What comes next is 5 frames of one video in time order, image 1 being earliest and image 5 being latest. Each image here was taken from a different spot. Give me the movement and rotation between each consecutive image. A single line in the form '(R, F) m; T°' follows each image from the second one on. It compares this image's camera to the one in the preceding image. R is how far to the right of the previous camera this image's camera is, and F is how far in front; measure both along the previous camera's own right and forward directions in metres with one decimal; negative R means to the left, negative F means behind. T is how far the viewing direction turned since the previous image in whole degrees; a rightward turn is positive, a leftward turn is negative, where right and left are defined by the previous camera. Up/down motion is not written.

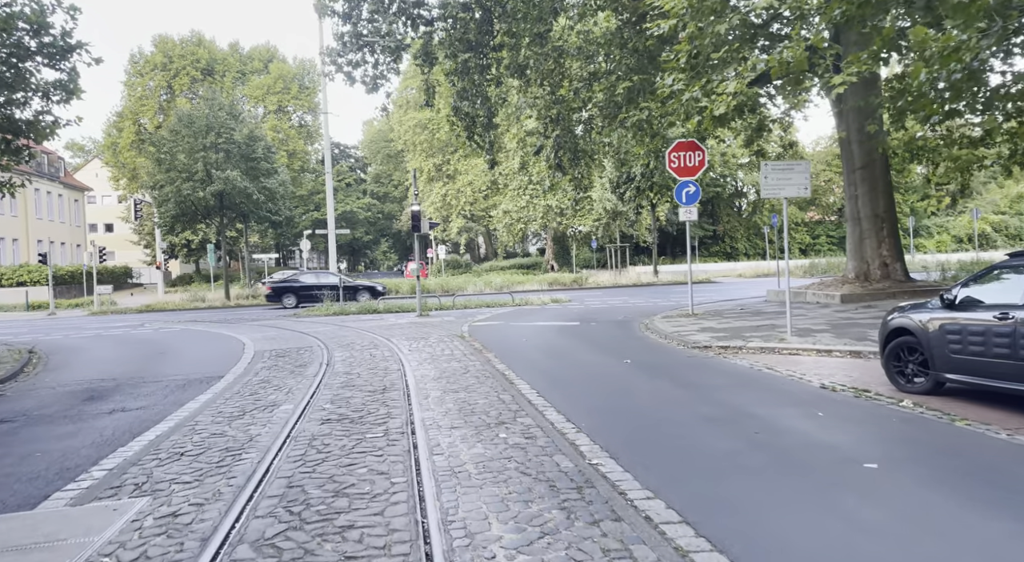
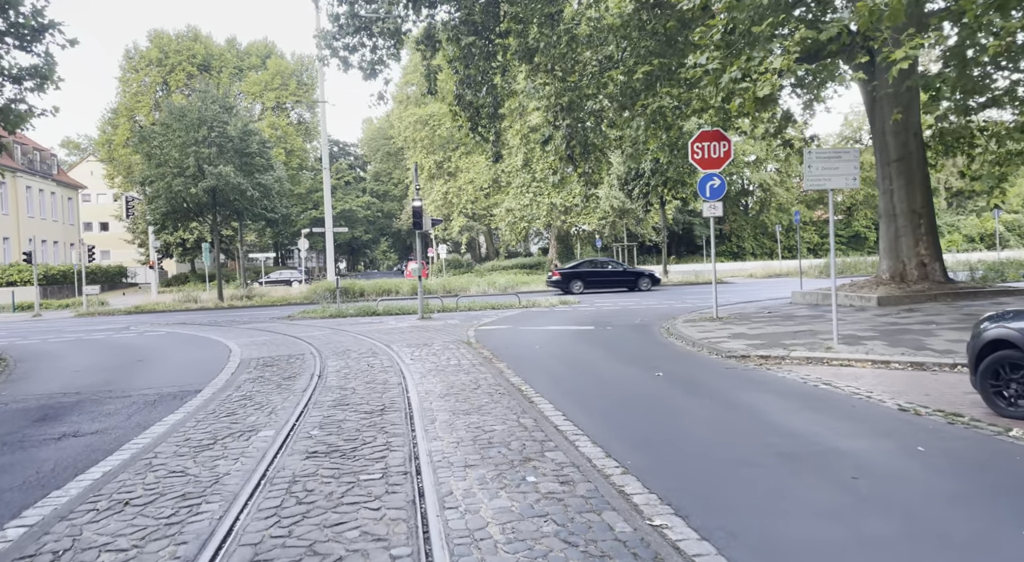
(-0.2, +1.3) m; 0°
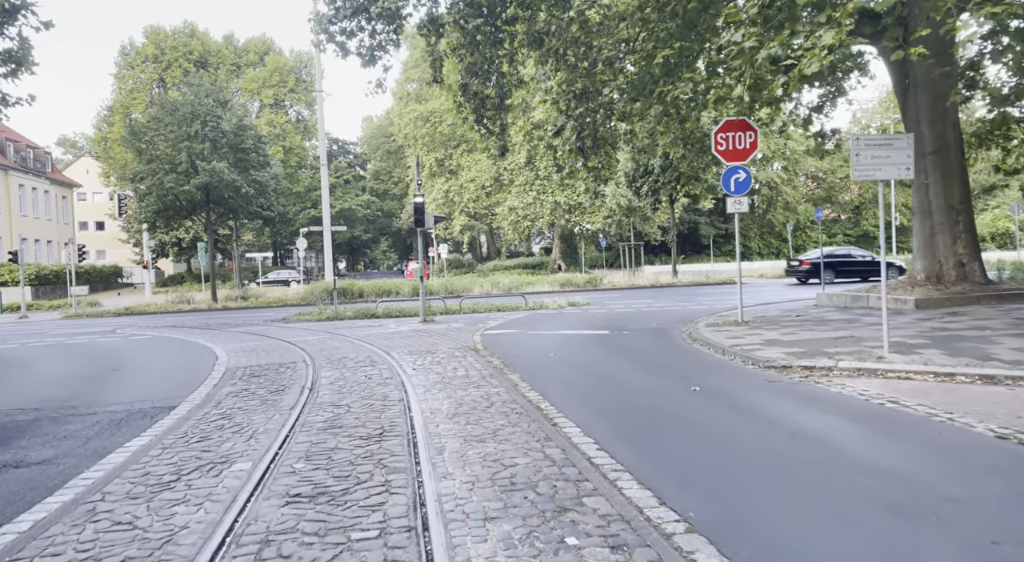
(-0.2, +1.1) m; 0°
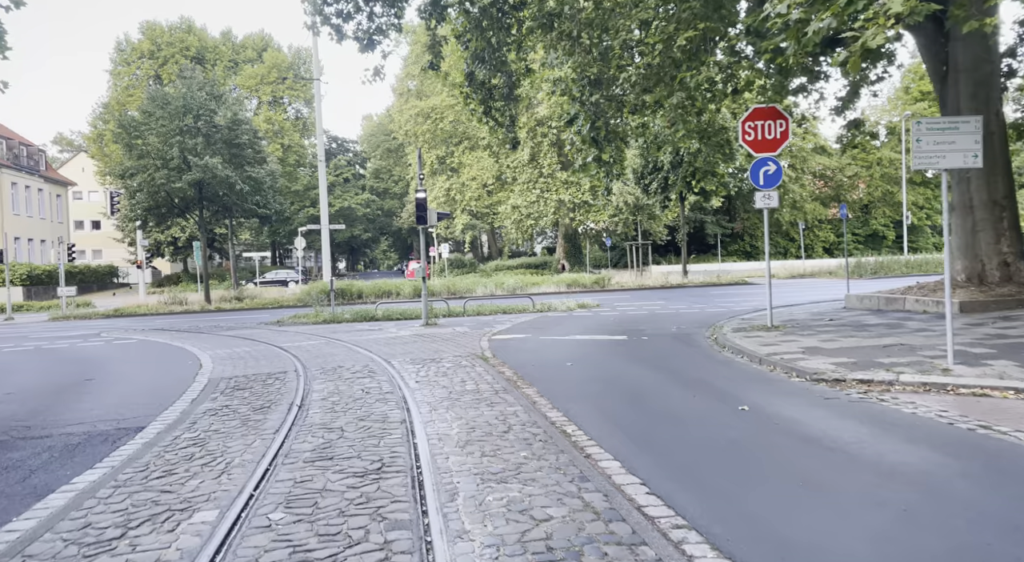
(-0.2, +1.1) m; 0°
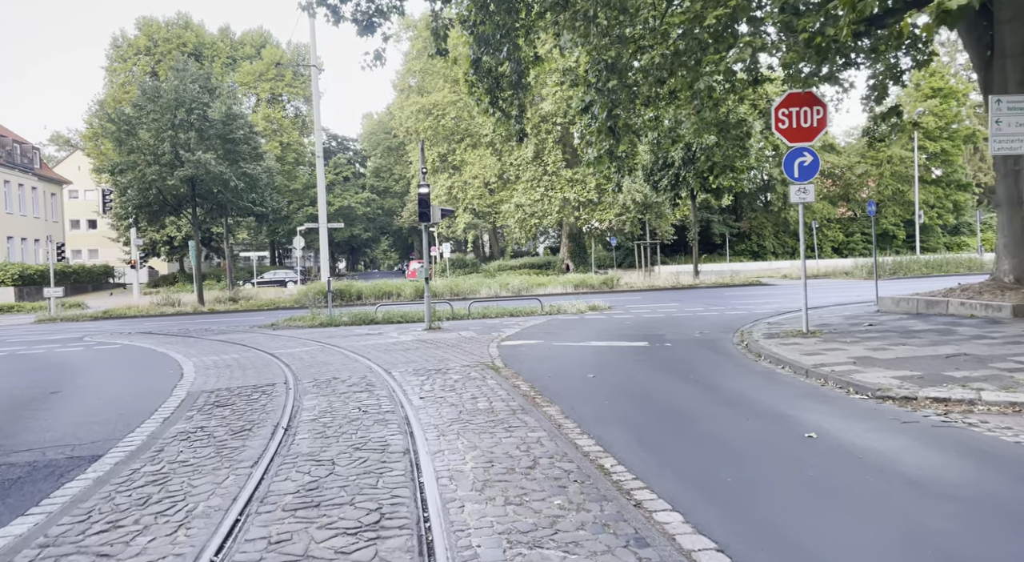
(-0.2, +1.1) m; 0°
